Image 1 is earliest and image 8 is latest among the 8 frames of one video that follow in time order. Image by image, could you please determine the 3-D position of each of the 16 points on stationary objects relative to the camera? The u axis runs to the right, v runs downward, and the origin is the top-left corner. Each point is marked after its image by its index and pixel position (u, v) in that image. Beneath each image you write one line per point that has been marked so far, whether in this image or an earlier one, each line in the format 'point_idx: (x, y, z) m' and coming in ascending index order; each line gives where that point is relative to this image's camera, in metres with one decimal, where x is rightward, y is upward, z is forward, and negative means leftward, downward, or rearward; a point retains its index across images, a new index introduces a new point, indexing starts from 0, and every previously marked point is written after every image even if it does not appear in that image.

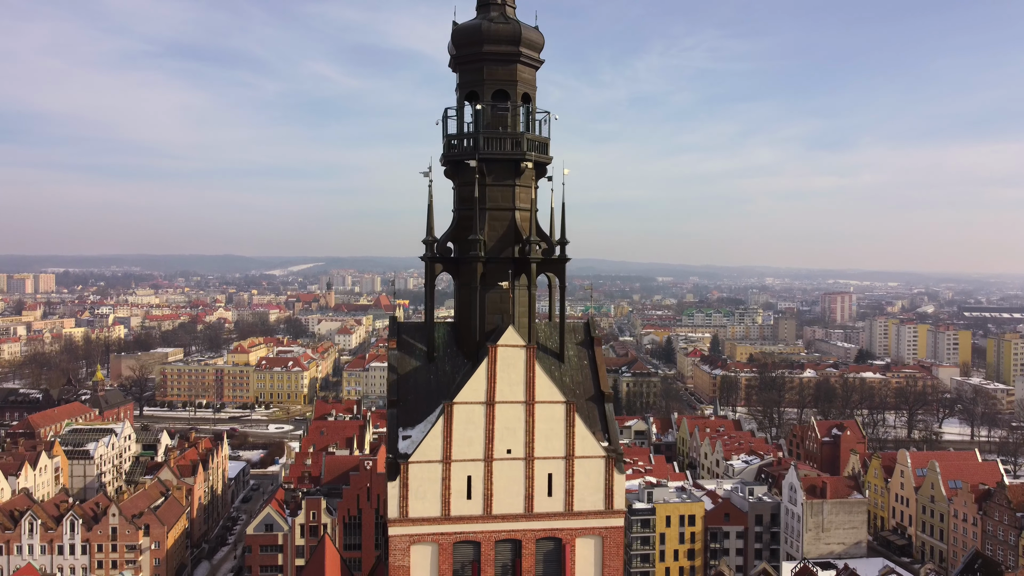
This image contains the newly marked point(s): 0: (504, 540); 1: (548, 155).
0: (-0.1, -4.4, +12.6) m
1: (+0.7, +2.5, +13.9) m
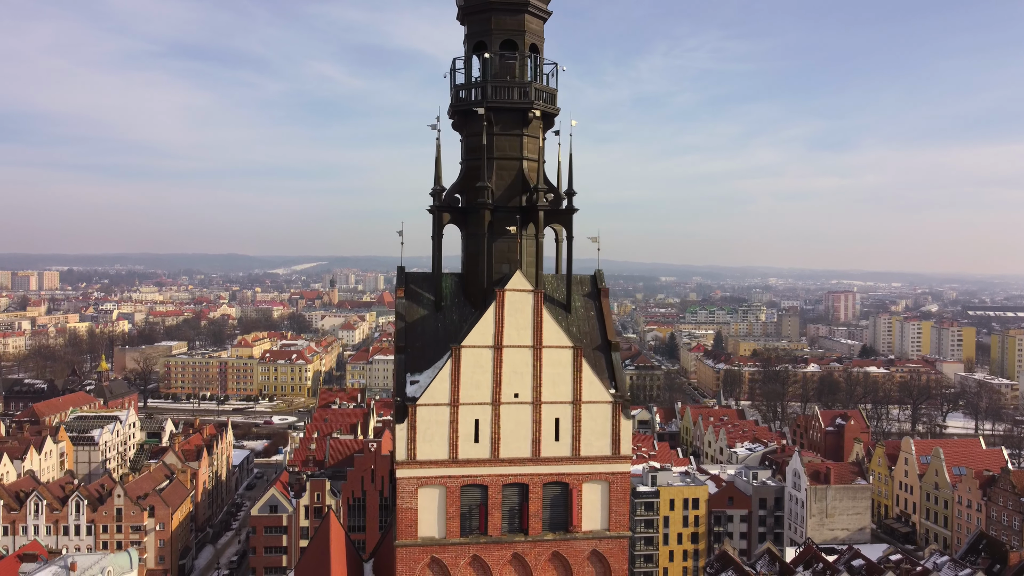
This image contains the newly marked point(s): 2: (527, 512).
0: (0.0, -3.4, +12.6) m
1: (+0.8, +3.5, +13.9) m
2: (+0.3, -3.9, +12.6) m
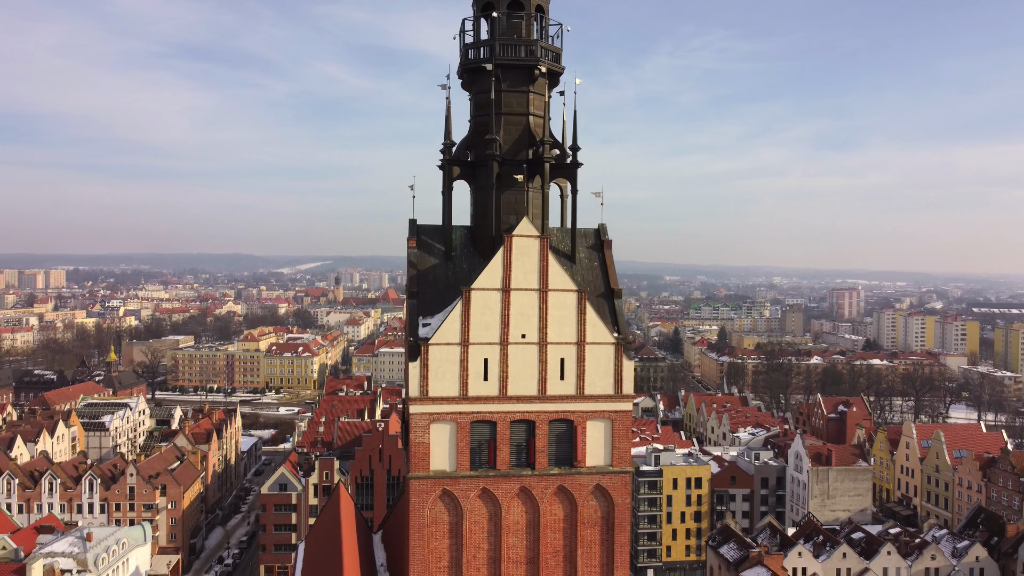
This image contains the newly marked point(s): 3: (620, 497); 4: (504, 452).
0: (+0.1, -2.4, +13.3) m
1: (+1.0, +4.5, +14.5) m
2: (+0.4, -2.9, +13.3) m
3: (+2.0, -3.9, +13.5) m
4: (-0.2, -3.0, +13.2) m
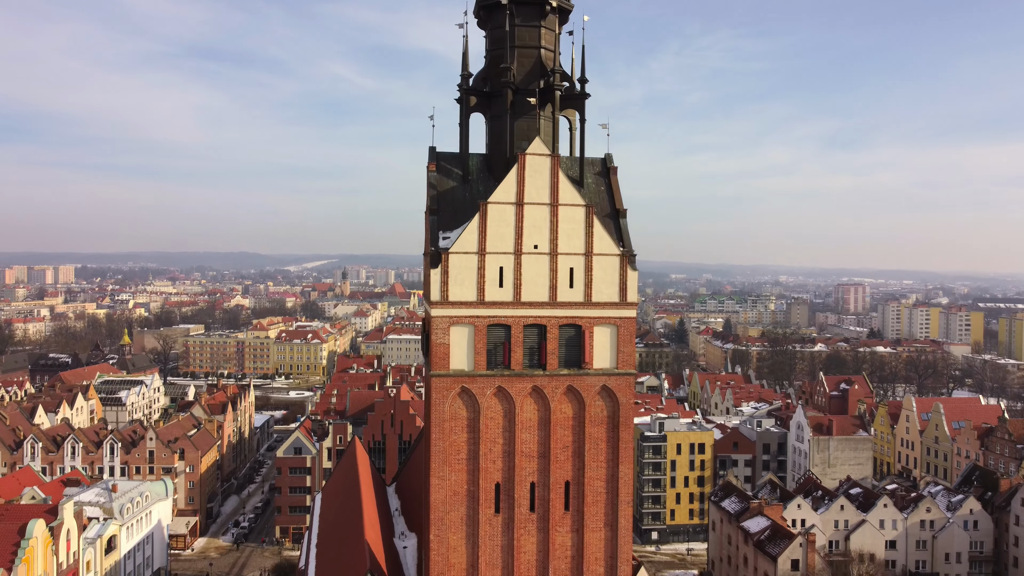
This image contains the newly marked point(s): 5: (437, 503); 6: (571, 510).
0: (+0.4, -0.7, +14.4) m
1: (+1.2, +6.2, +15.7) m
2: (+0.7, -1.2, +14.4) m
3: (+2.3, -2.2, +14.6) m
4: (+0.1, -1.3, +14.3) m
5: (-1.4, -4.2, +14.2) m
6: (+1.2, -4.5, +14.6) m
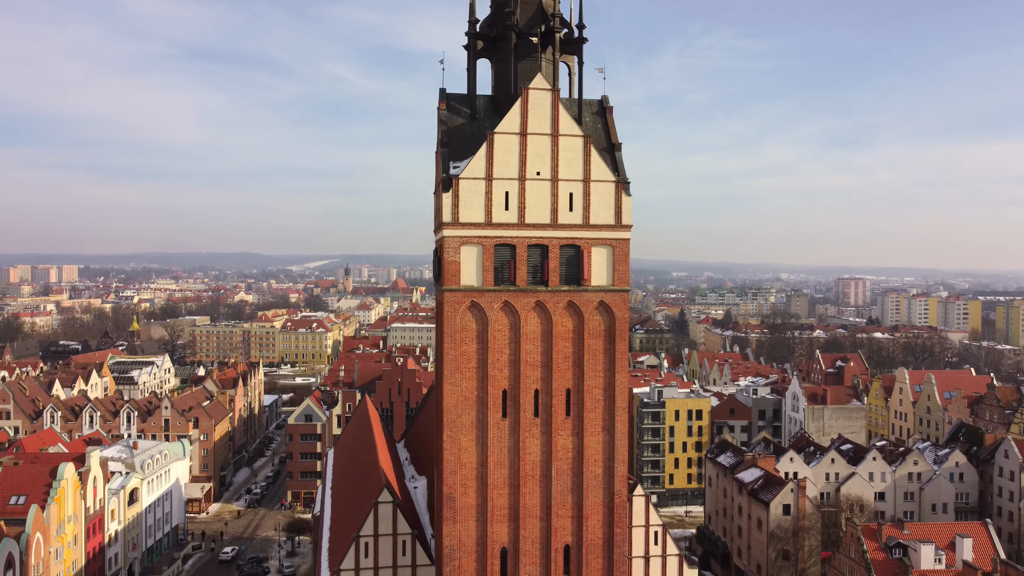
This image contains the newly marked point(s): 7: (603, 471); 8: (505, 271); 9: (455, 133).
0: (+0.5, +0.9, +15.8) m
1: (+1.3, +7.8, +17.0) m
2: (+0.8, +0.4, +15.8) m
3: (+2.4, -0.5, +15.9) m
4: (+0.2, +0.4, +15.7) m
5: (-1.3, -2.6, +15.5) m
6: (+1.3, -2.8, +16.0) m
7: (+2.0, -4.1, +16.1) m
8: (-0.2, +0.4, +15.7) m
9: (-1.3, +3.5, +16.6) m
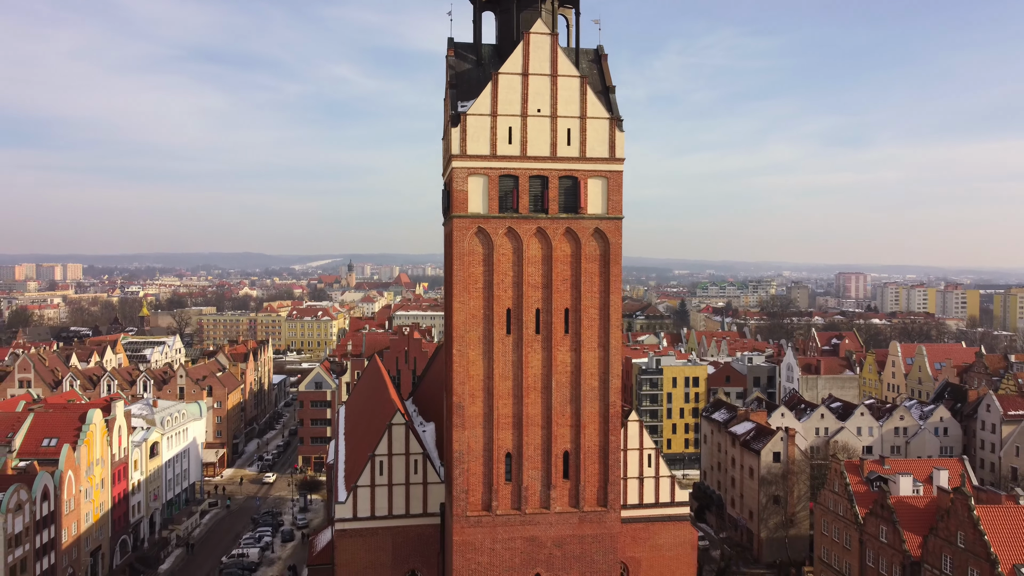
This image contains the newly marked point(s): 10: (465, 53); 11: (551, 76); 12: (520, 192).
0: (+0.6, +2.6, +17.2) m
1: (+1.4, +9.6, +18.5) m
2: (+0.8, +2.2, +17.2) m
3: (+2.4, +1.2, +17.4) m
4: (+0.3, +2.1, +17.2) m
5: (-1.2, -0.8, +17.0) m
6: (+1.4, -1.1, +17.5) m
7: (+2.1, -2.3, +17.6) m
8: (-0.1, +2.1, +17.2) m
9: (-1.2, +5.2, +18.1) m
10: (-1.2, +6.0, +18.5) m
11: (+0.9, +5.0, +17.2) m
12: (+0.2, +2.3, +17.2) m
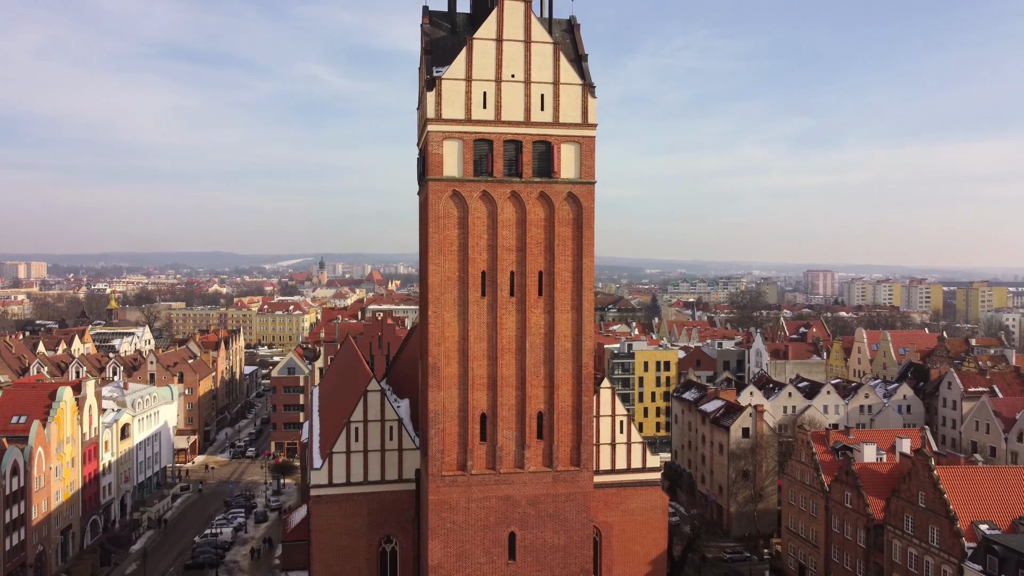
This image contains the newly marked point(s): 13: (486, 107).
0: (-0.1, +3.5, +17.5) m
1: (+0.7, +10.5, +18.8) m
2: (+0.2, +3.1, +17.5) m
3: (+1.8, +2.1, +17.8) m
4: (-0.3, +3.0, +17.4) m
5: (-1.8, +0.1, +17.2) m
6: (+0.8, -0.2, +17.8) m
7: (+1.5, -1.4, +17.9) m
8: (-0.7, +3.0, +17.4) m
9: (-1.9, +6.1, +18.3) m
10: (-1.9, +6.9, +18.7) m
11: (+0.3, +5.9, +17.5) m
12: (-0.4, +3.2, +17.4) m
13: (-0.6, +4.3, +17.4) m
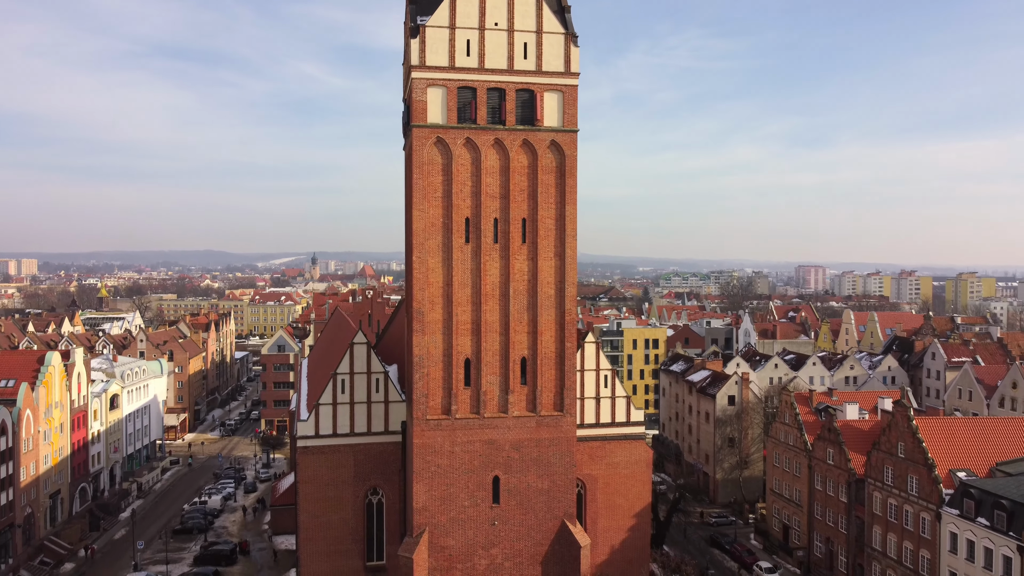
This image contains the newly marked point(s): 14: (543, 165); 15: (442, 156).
0: (-0.5, +4.9, +17.7) m
1: (+0.3, +11.8, +19.0) m
2: (-0.2, +4.4, +17.7) m
3: (+1.4, +3.4, +18.0) m
4: (-0.7, +4.3, +17.6) m
5: (-2.2, +1.4, +17.4) m
6: (+0.4, +1.1, +18.0) m
7: (+1.1, -0.1, +18.1) m
8: (-1.1, +4.3, +17.6) m
9: (-2.3, +7.5, +18.4) m
10: (-2.3, +8.2, +18.8) m
11: (-0.1, +7.3, +17.7) m
12: (-0.8, +4.5, +17.6) m
13: (-1.0, +5.6, +17.5) m
14: (+0.8, +3.0, +17.9) m
15: (-1.7, +3.2, +17.6) m
